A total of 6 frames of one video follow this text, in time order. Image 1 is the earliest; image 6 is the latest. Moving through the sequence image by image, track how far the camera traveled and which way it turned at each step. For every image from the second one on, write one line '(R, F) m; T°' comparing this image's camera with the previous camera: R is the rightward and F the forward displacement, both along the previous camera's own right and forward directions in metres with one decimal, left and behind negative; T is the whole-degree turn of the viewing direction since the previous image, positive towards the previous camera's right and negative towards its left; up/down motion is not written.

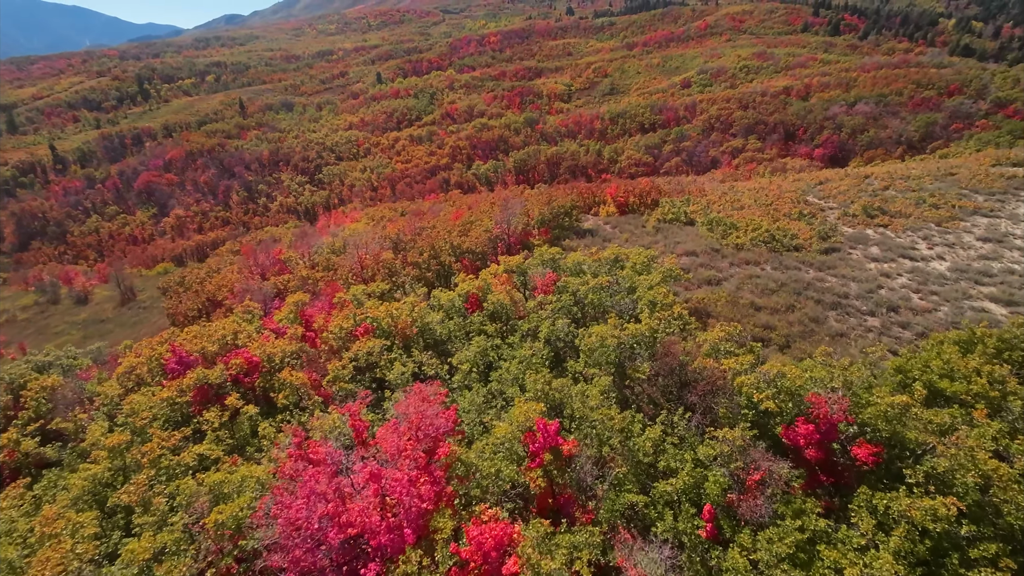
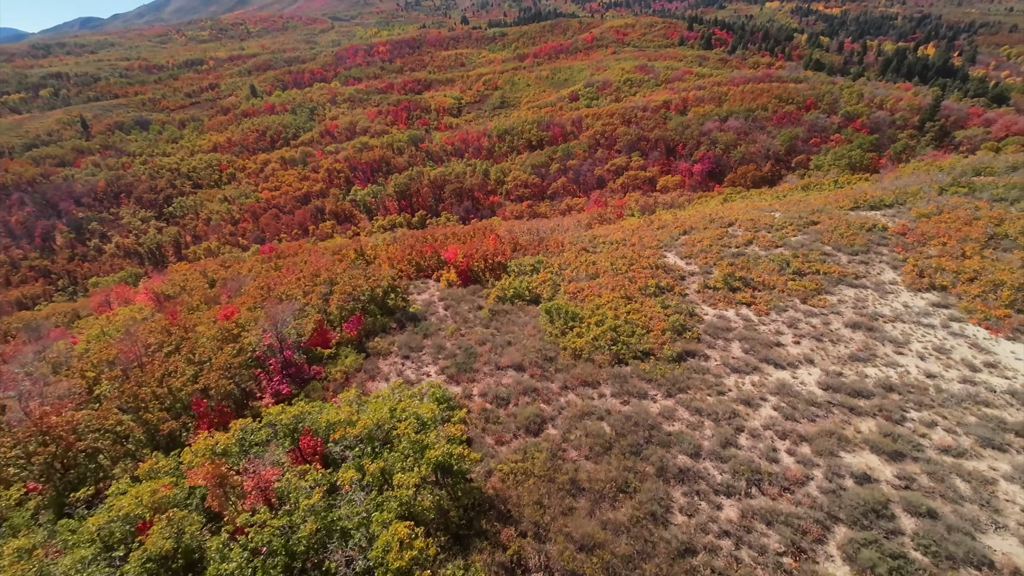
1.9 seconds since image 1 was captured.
(+5.9, +6.1) m; +9°
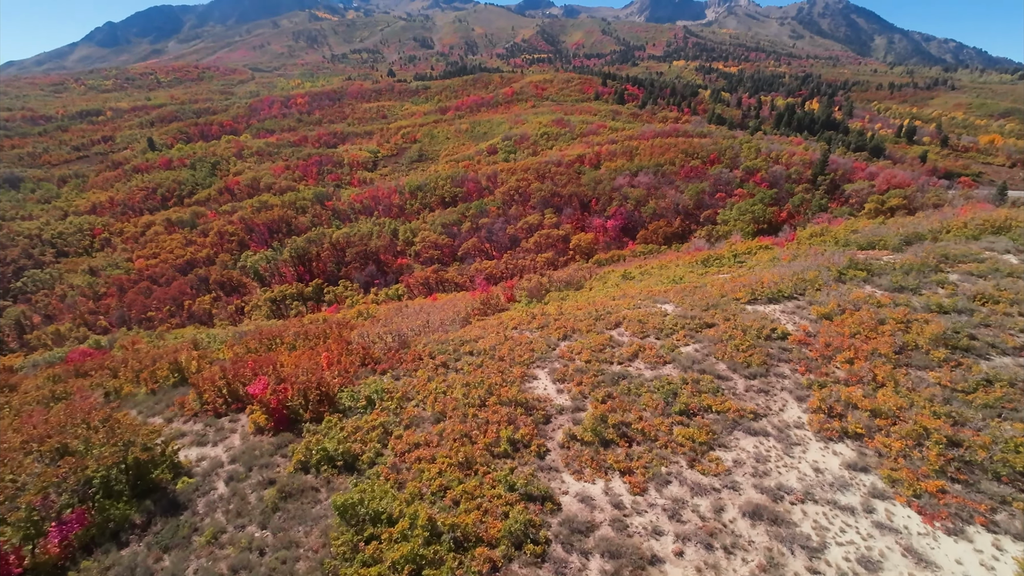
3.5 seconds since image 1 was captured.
(+5.1, +5.6) m; +7°
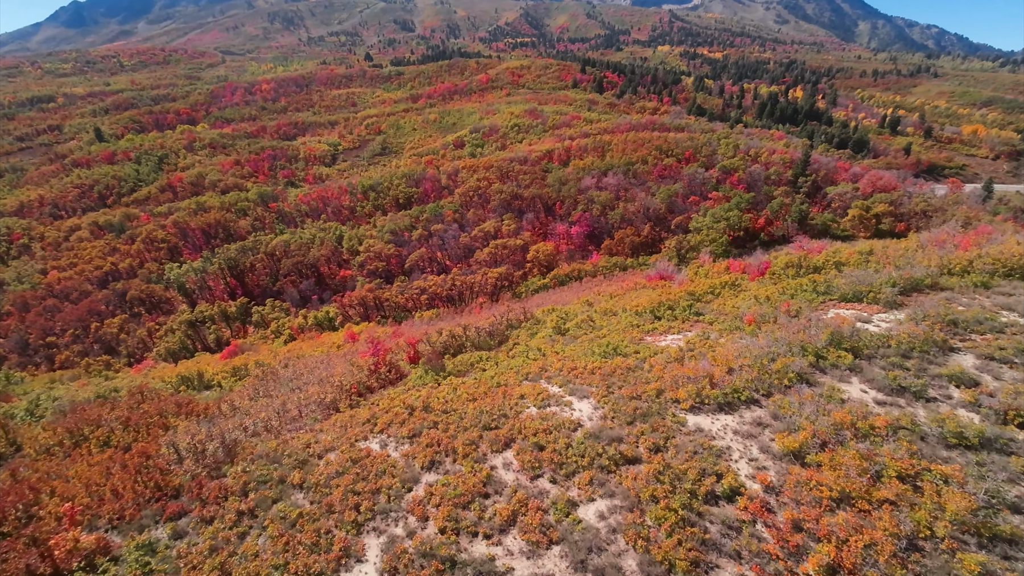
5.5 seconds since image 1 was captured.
(+5.2, +7.5) m; +1°
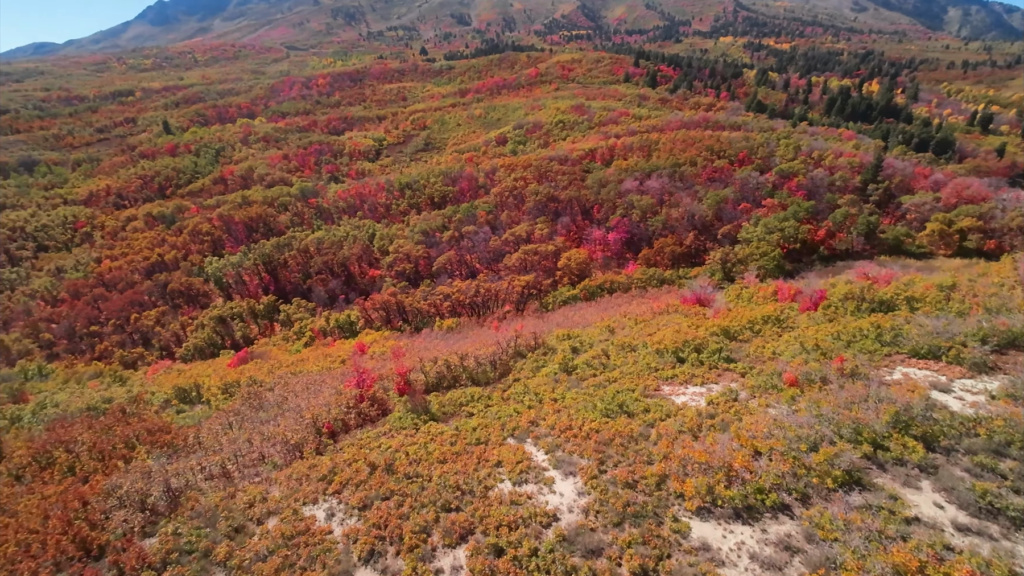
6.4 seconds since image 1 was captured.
(+2.4, +3.6) m; -5°
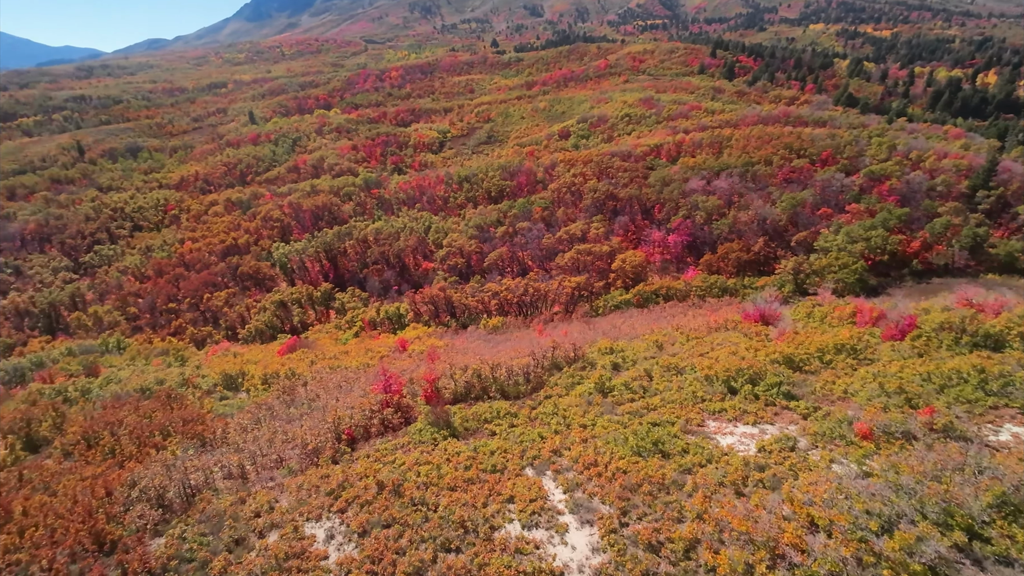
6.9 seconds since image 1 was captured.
(+1.2, +1.8) m; -7°
